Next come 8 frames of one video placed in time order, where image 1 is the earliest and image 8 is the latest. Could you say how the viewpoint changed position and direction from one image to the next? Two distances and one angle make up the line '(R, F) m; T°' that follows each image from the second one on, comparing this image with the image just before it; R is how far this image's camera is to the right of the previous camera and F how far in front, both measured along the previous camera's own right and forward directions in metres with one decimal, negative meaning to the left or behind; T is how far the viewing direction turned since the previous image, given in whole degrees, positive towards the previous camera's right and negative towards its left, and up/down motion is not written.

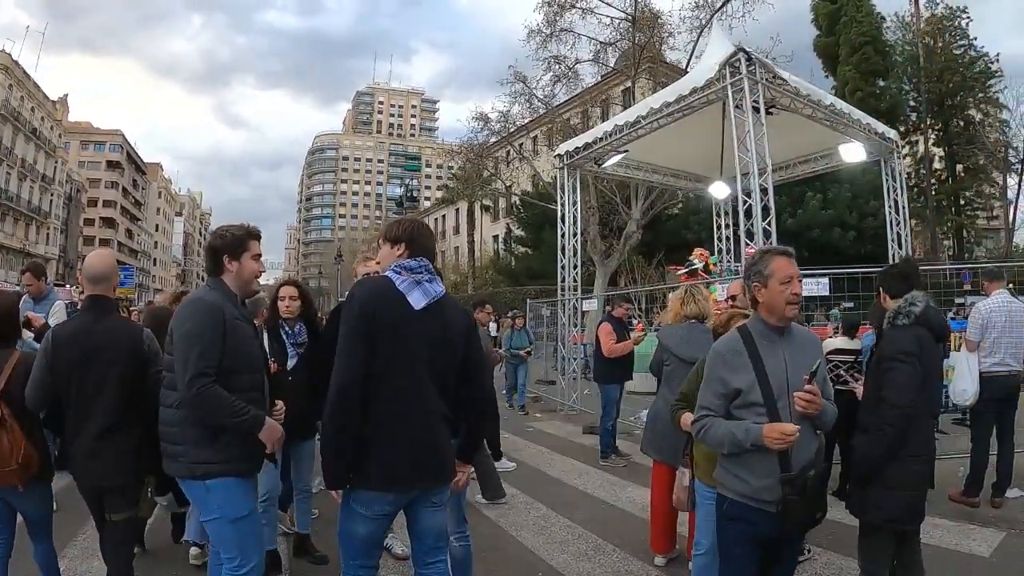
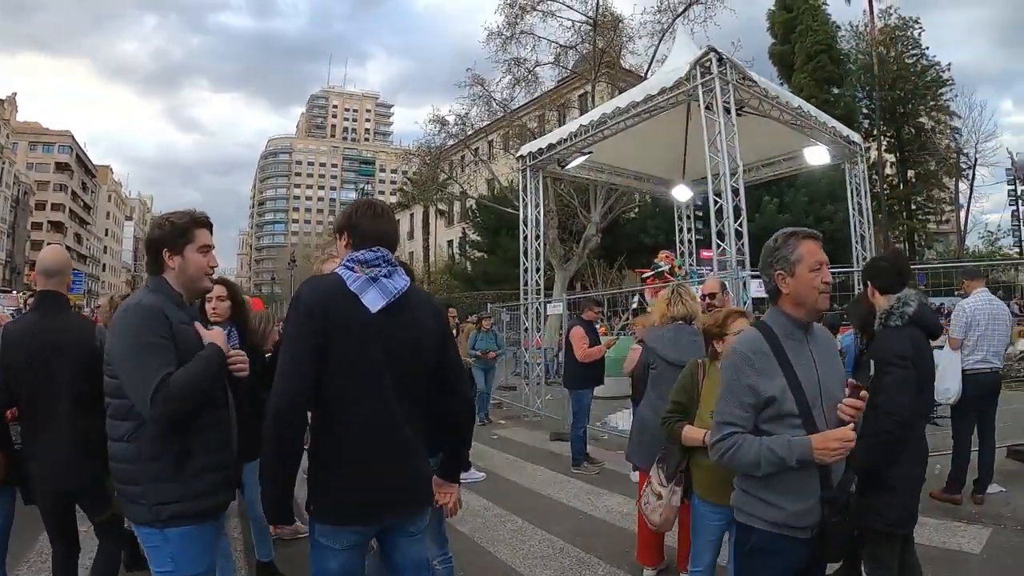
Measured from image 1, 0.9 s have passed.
(-0.1, +0.3) m; +4°
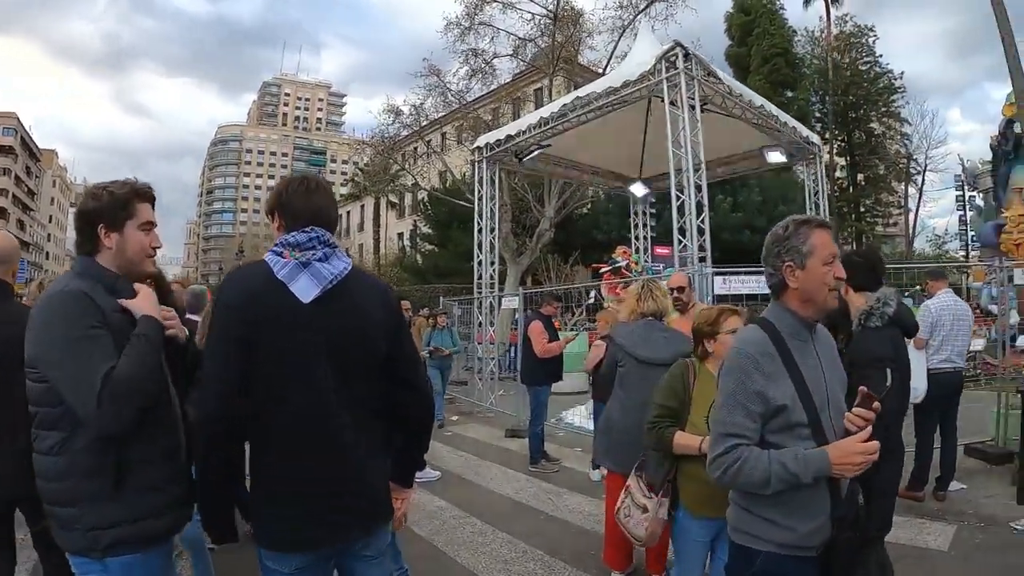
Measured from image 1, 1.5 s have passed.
(-0.1, +0.2) m; +4°
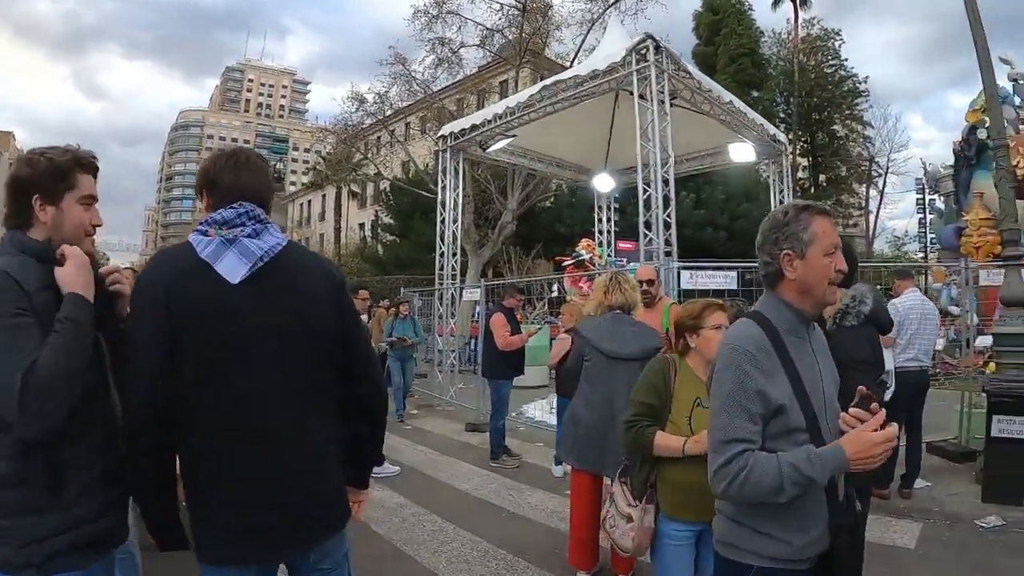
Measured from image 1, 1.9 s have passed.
(0.0, +0.2) m; +3°
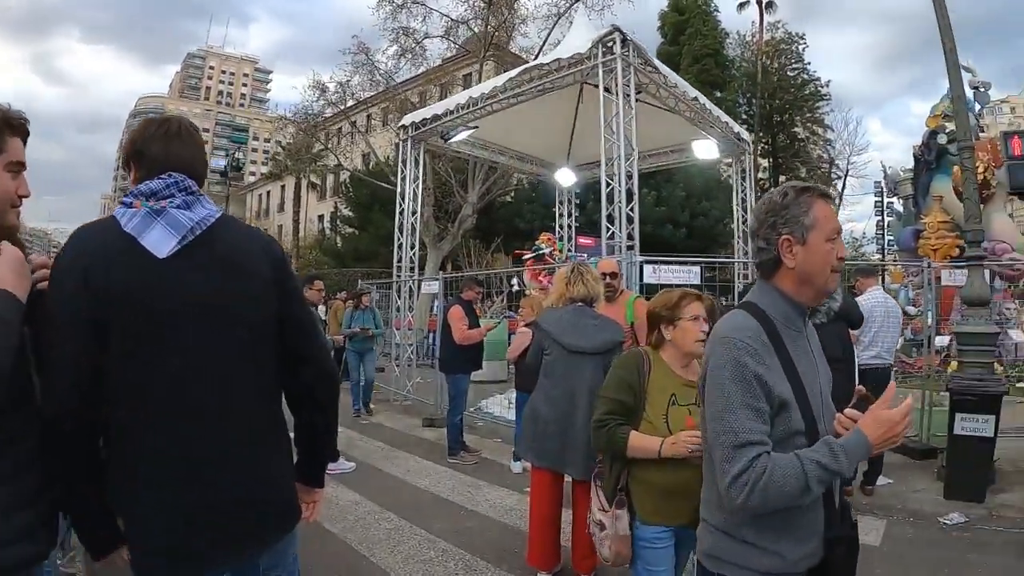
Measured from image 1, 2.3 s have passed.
(0.0, +0.2) m; +3°
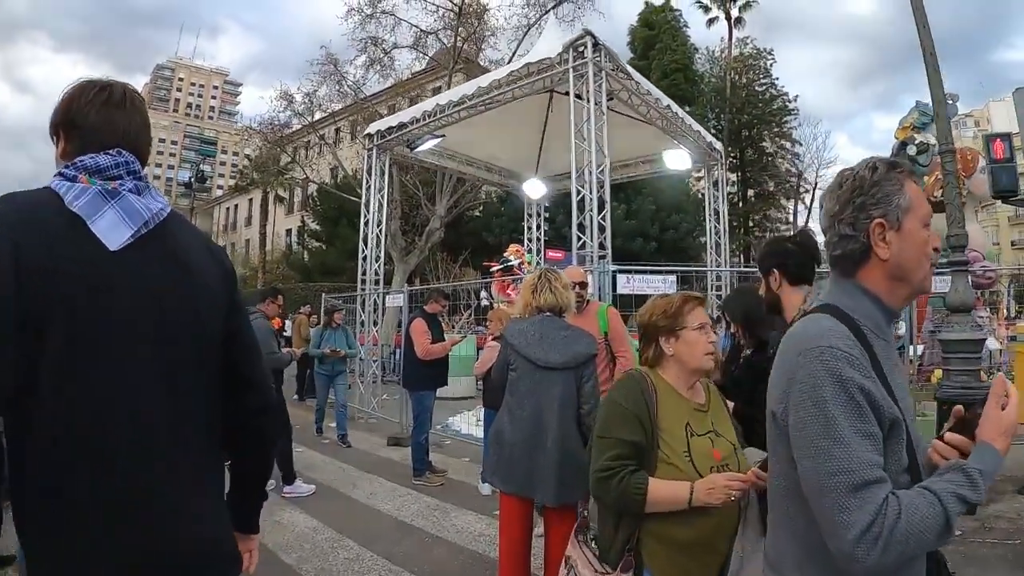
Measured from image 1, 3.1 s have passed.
(0.0, +0.3) m; +3°
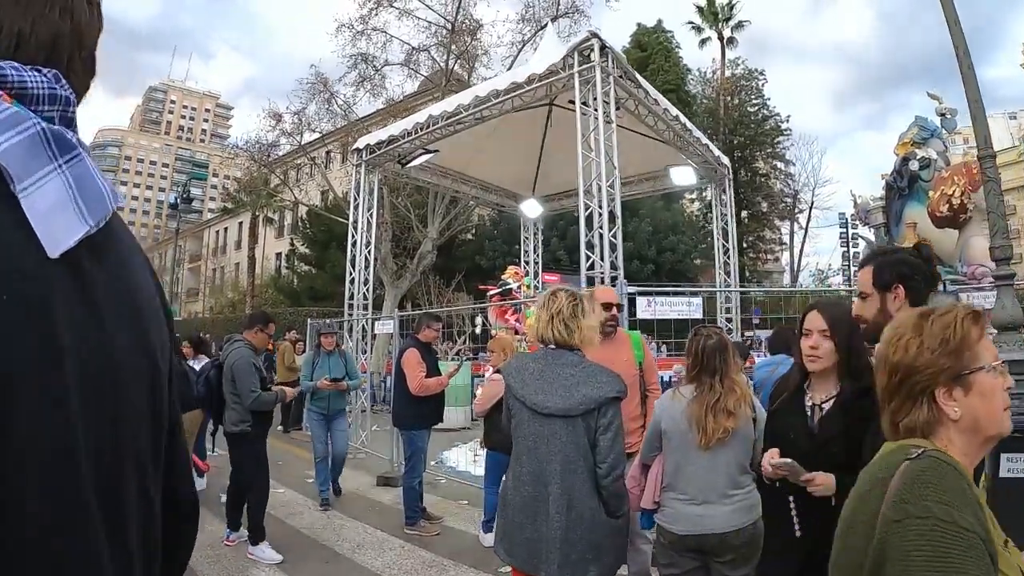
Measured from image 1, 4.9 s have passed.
(-0.1, +0.7) m; +1°
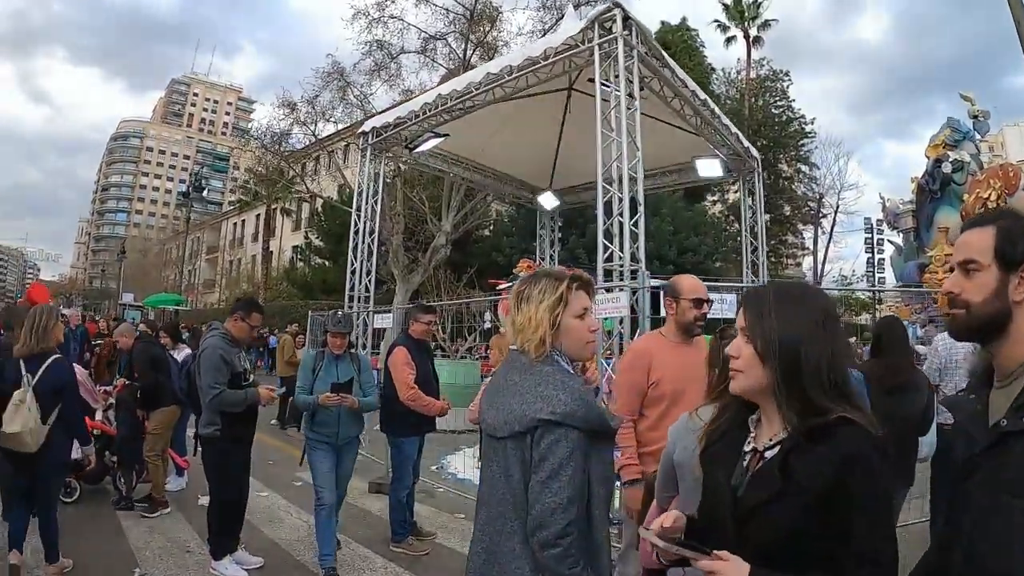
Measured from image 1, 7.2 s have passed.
(+0.1, +0.6) m; -1°
